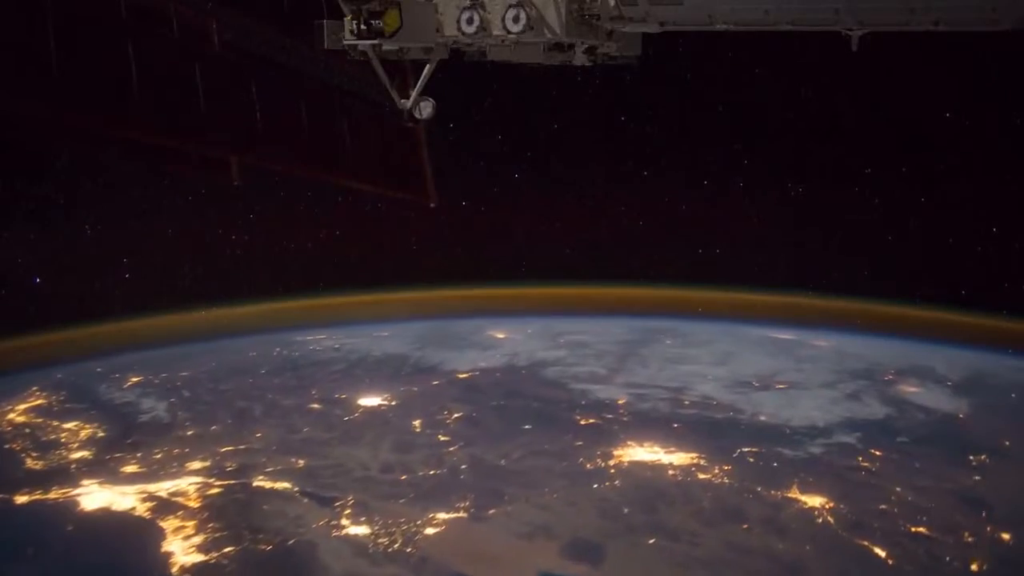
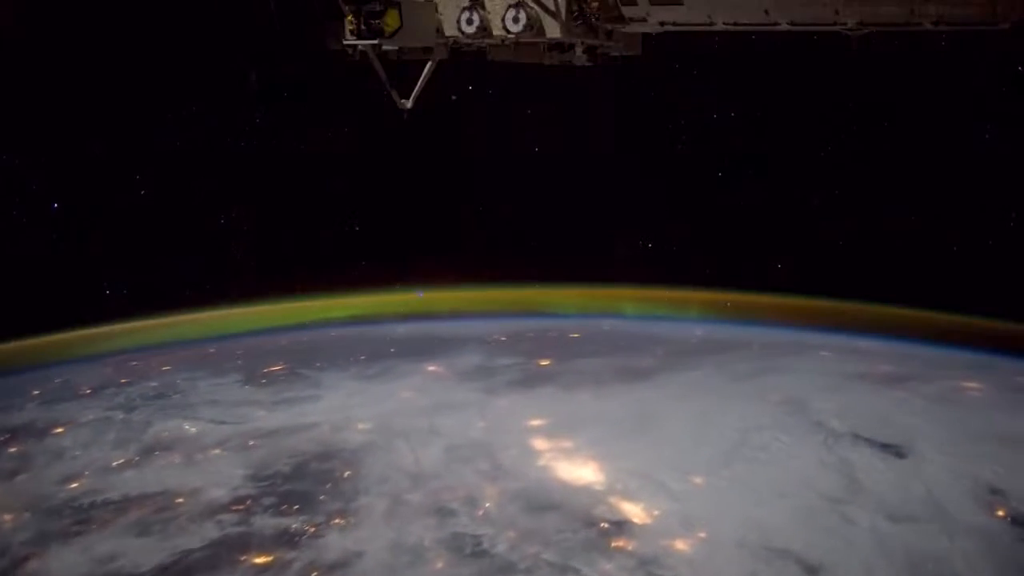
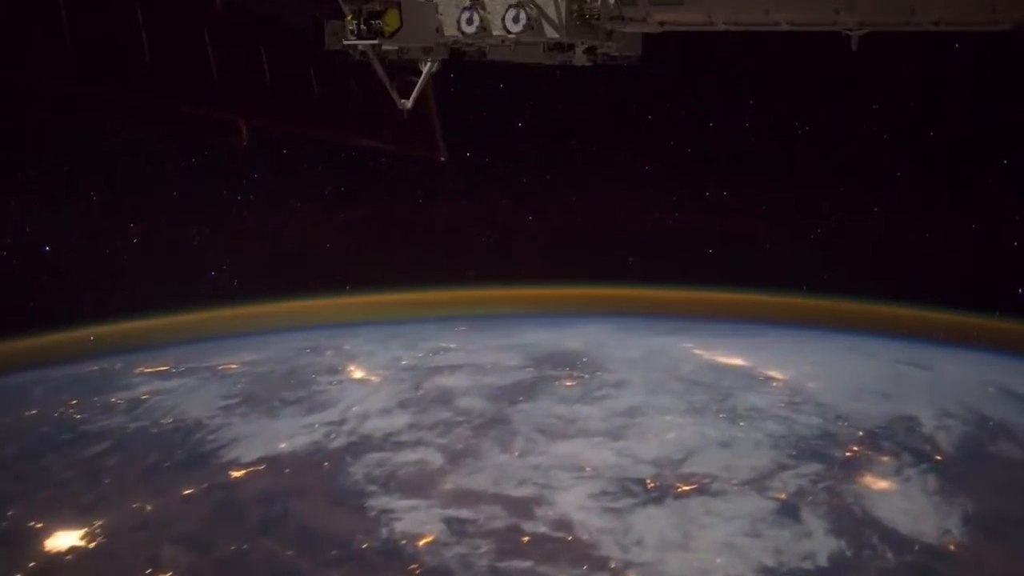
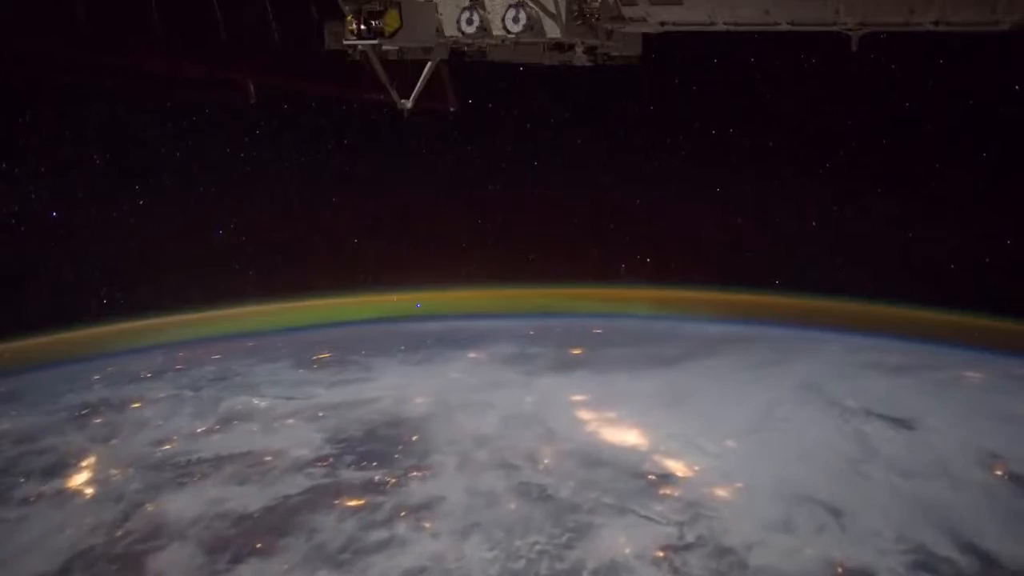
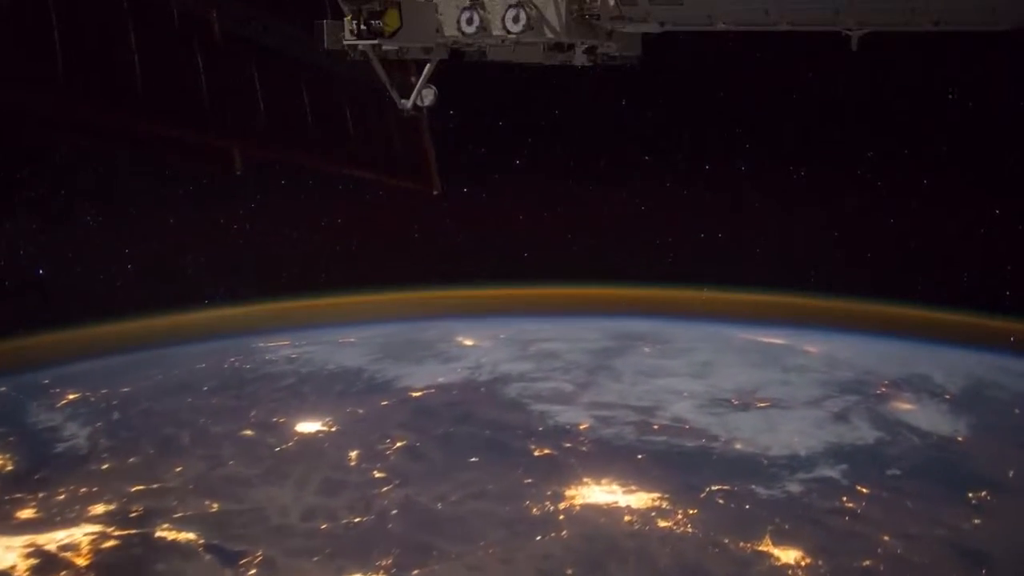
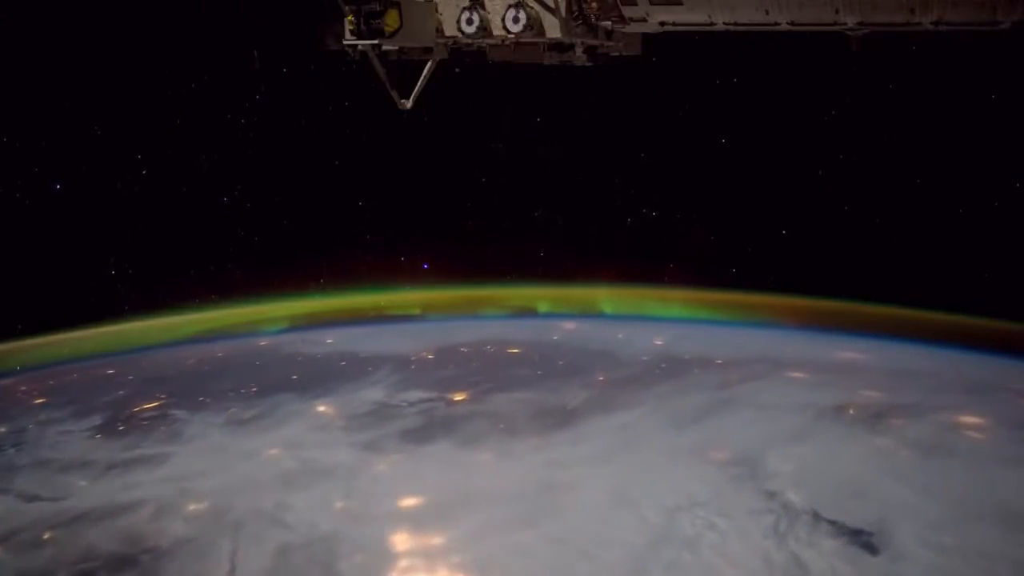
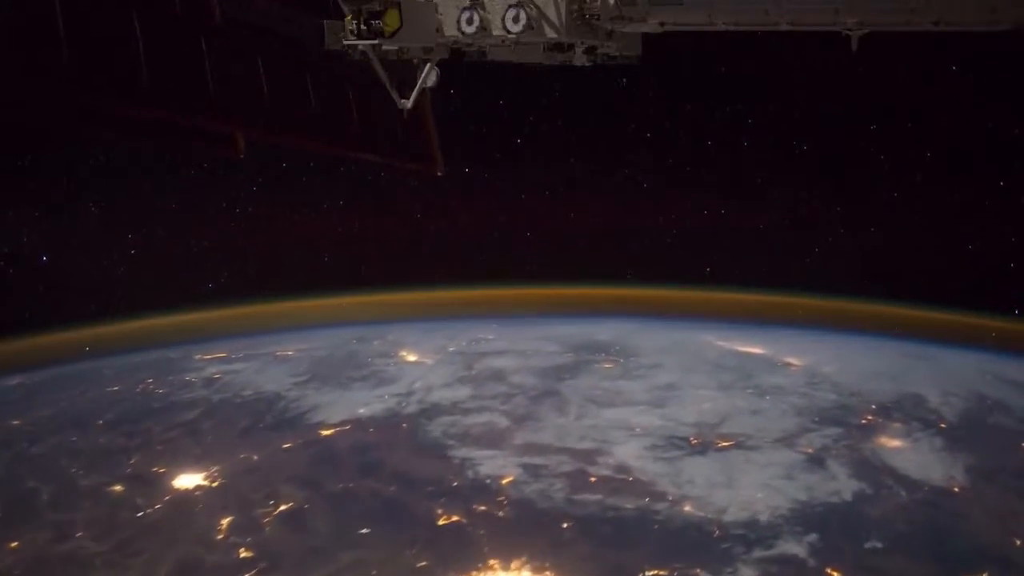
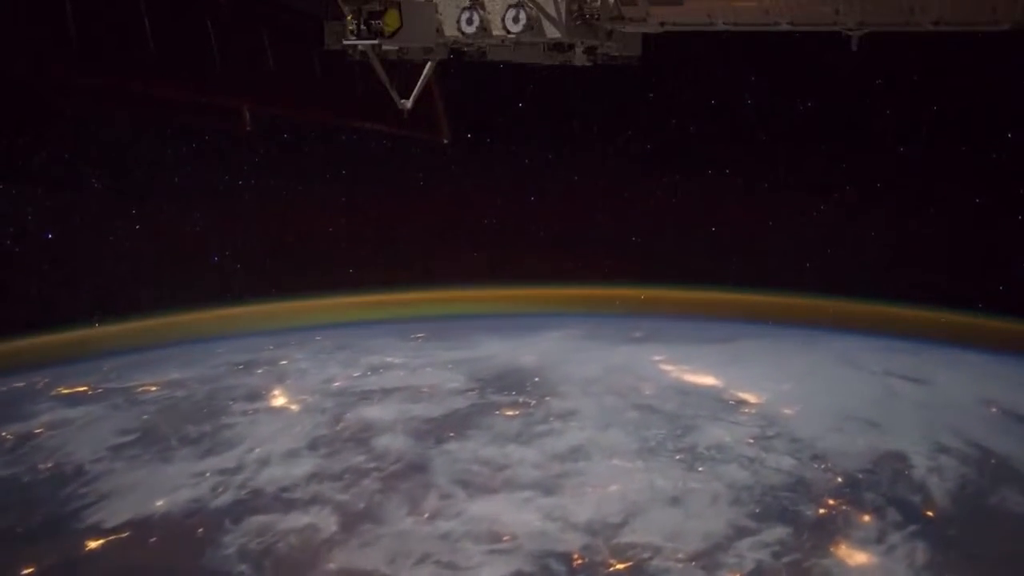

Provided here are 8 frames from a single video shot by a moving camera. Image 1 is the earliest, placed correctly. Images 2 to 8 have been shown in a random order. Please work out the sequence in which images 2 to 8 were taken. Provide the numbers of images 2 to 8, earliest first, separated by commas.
5, 7, 3, 8, 4, 2, 6
